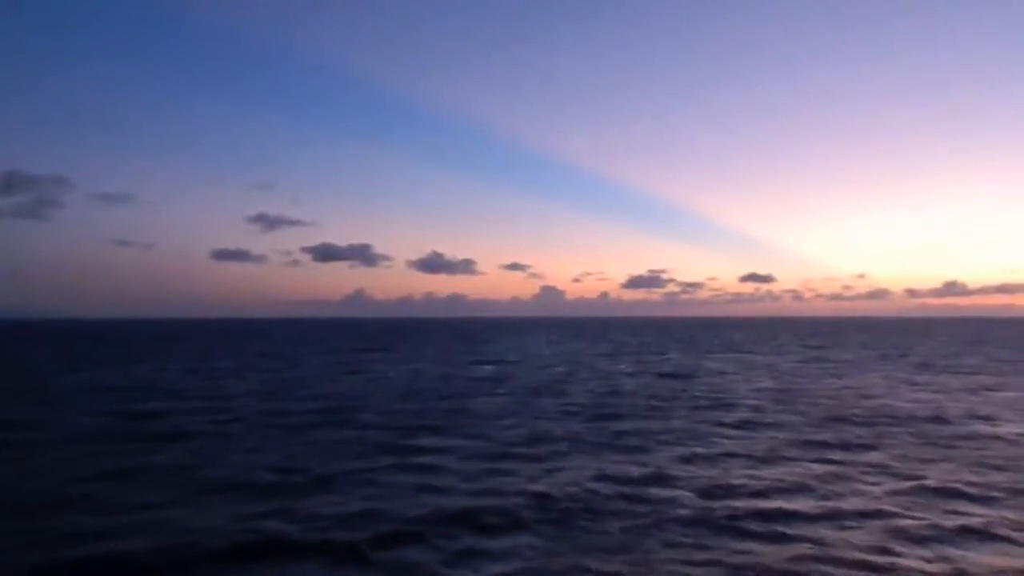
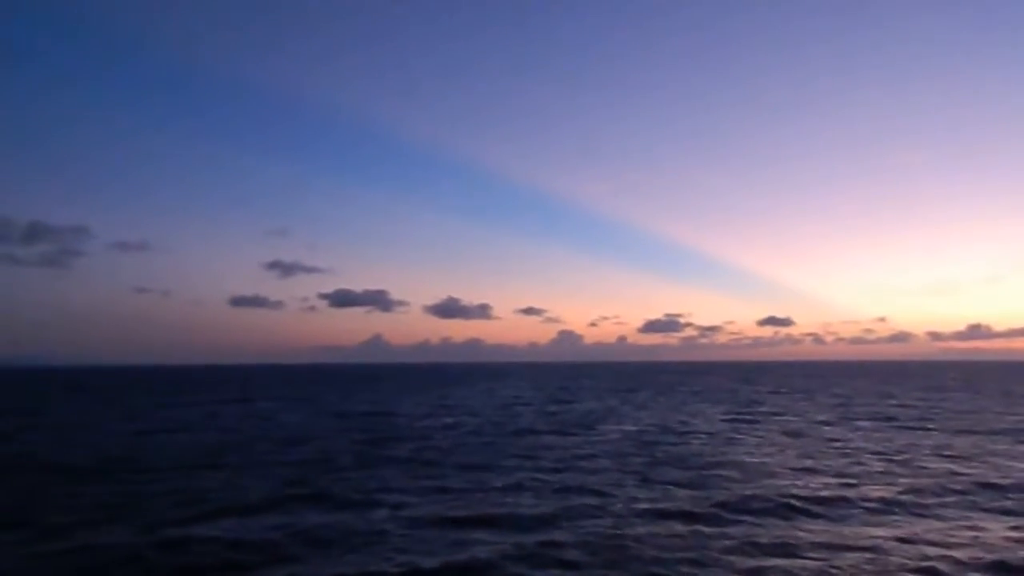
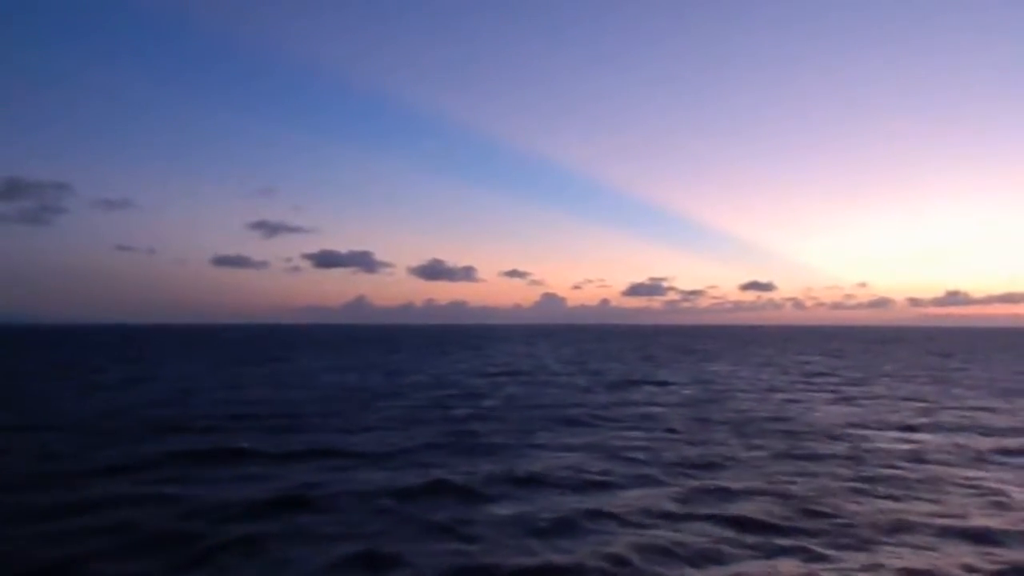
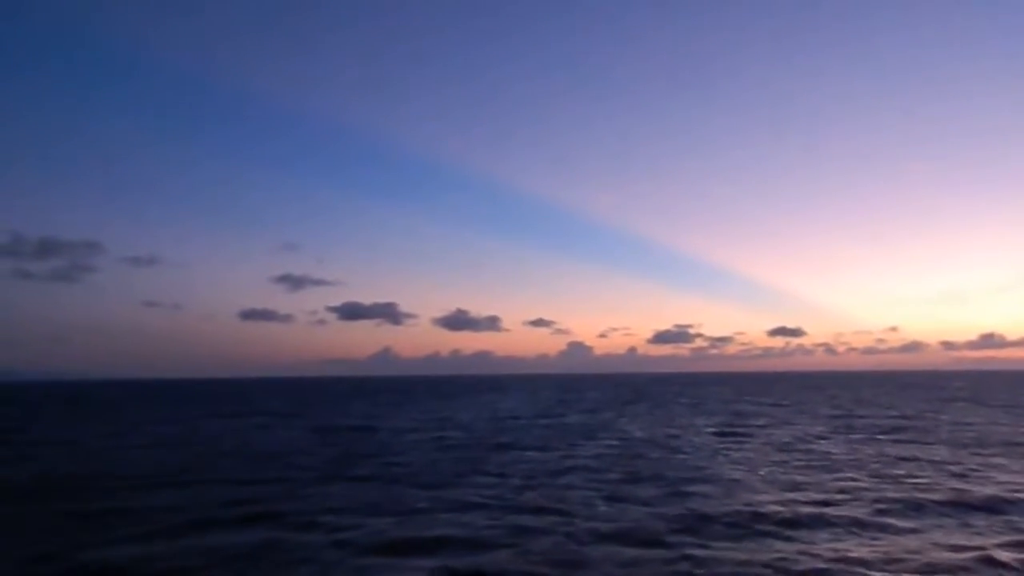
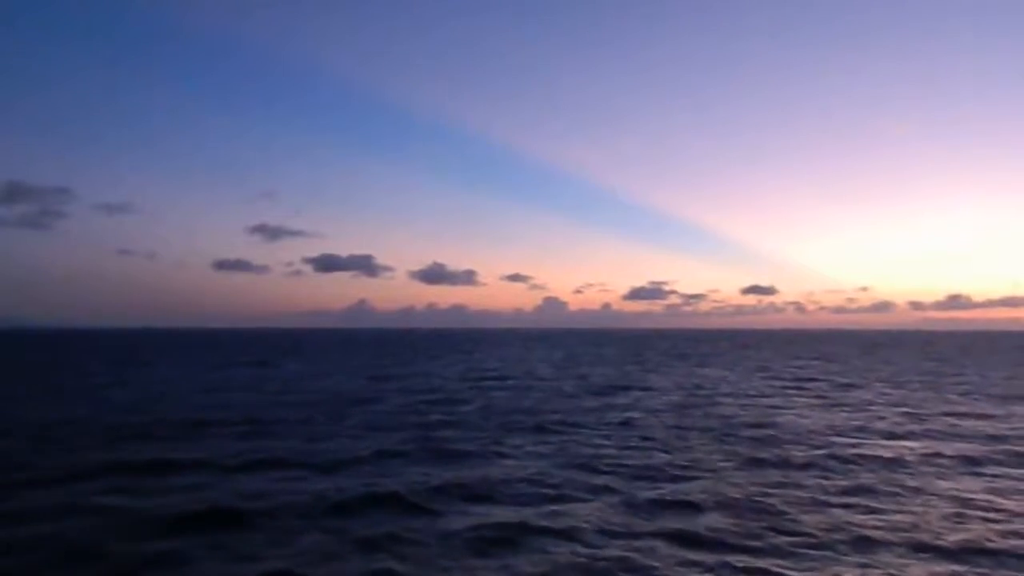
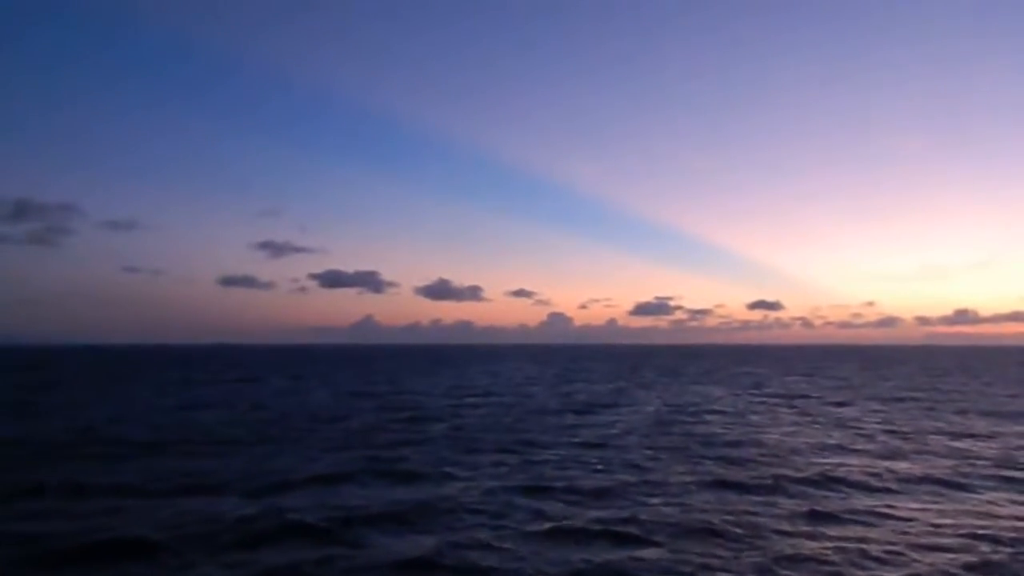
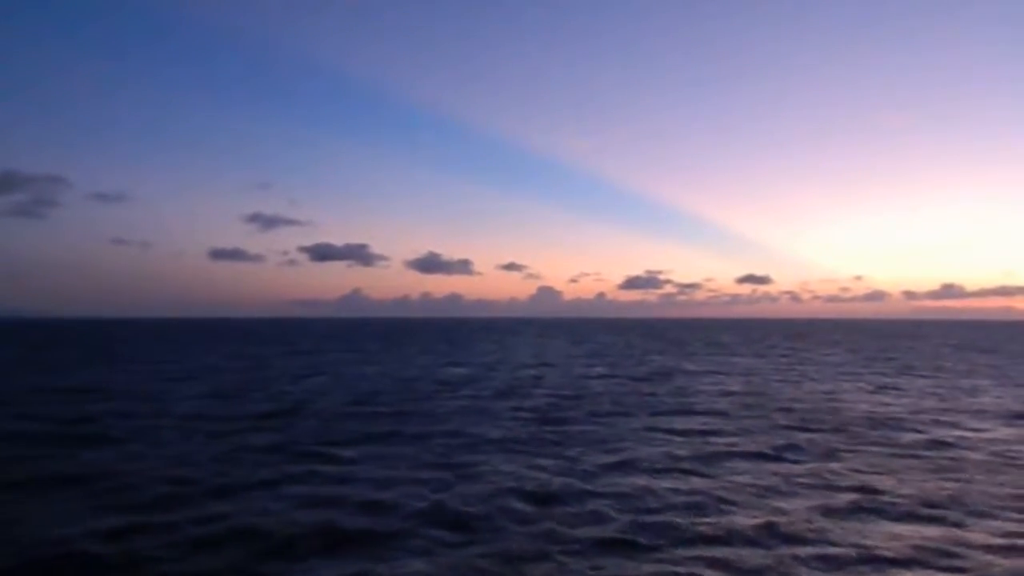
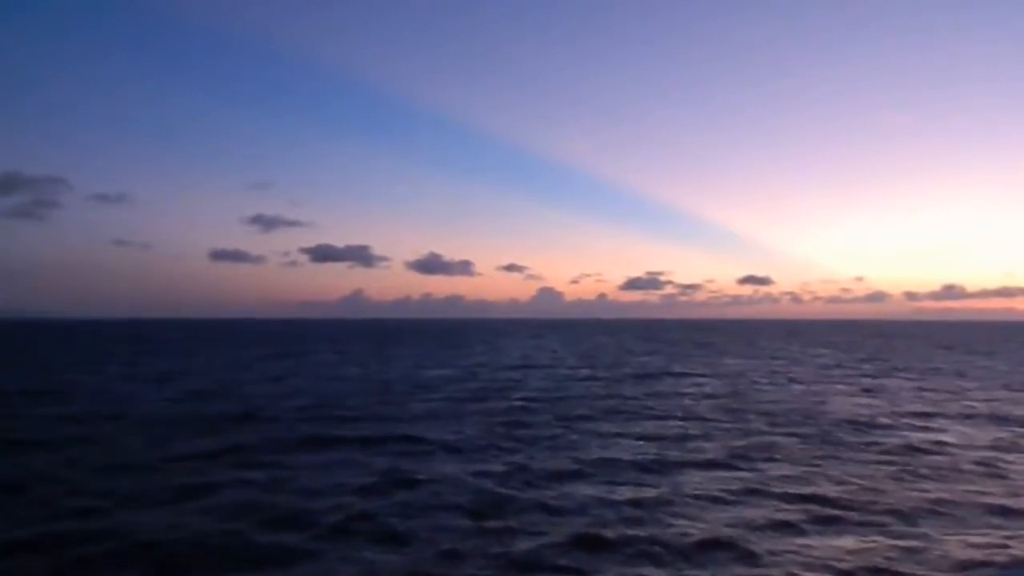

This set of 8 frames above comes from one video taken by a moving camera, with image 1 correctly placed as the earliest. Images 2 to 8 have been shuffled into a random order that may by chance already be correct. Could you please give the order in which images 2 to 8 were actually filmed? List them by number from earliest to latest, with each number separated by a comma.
7, 8, 3, 5, 6, 2, 4
